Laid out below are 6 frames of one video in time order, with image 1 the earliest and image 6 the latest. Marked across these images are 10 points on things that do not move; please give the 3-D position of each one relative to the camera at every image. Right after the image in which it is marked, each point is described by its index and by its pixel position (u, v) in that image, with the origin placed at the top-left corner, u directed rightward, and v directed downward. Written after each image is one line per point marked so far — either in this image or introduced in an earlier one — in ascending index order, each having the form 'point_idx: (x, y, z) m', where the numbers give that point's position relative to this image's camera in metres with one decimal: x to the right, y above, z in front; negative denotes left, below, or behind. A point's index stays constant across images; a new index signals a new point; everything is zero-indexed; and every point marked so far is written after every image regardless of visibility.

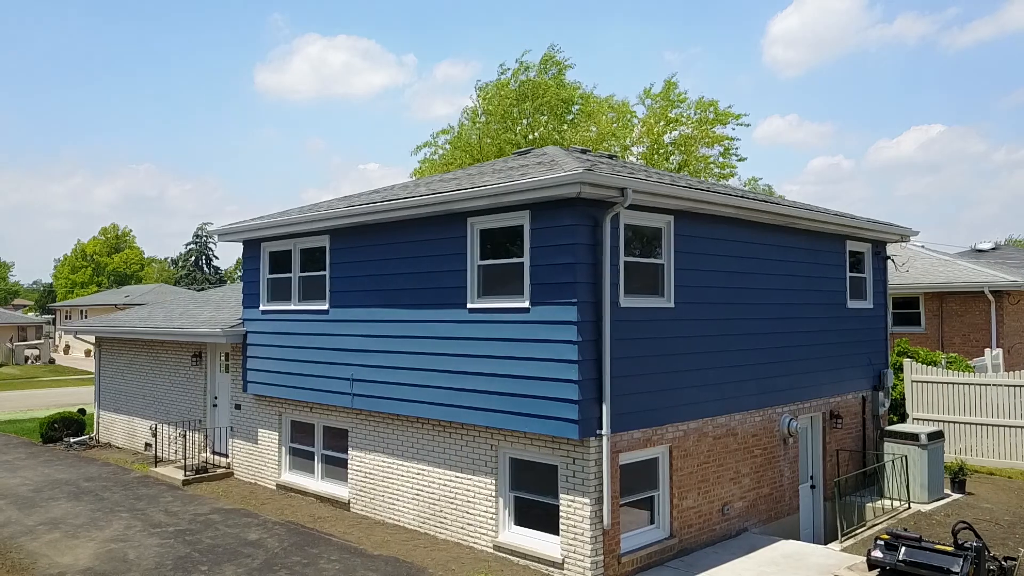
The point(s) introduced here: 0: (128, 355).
0: (-9.0, -1.6, +17.1) m
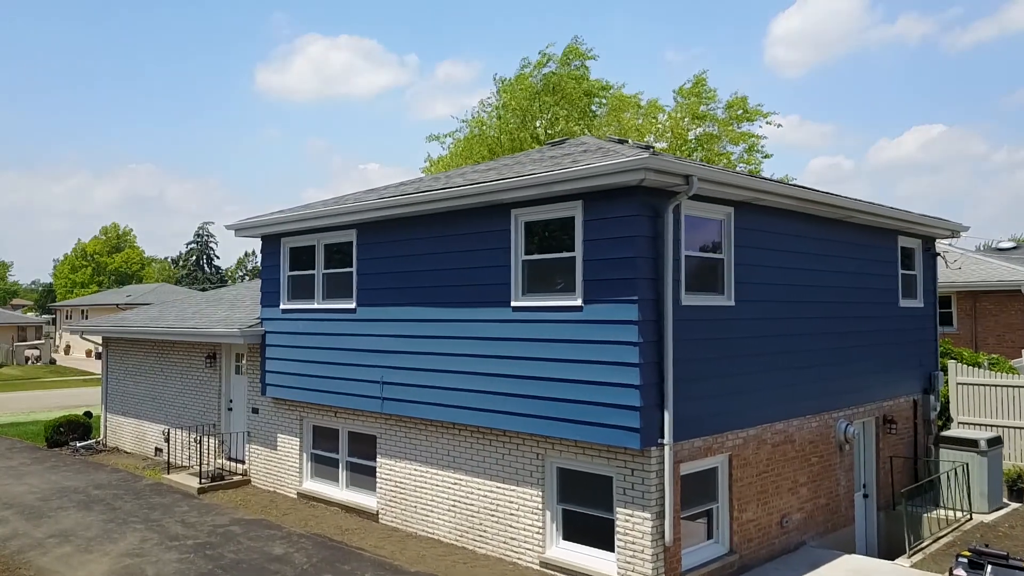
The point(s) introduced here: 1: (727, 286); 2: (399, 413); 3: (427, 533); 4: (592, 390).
0: (-8.4, -1.5, +16.4) m
1: (+2.6, 0.0, +8.9) m
2: (-1.6, -1.8, +10.3) m
3: (-1.2, -3.4, +10.1) m
4: (+0.9, -1.1, +8.0) m
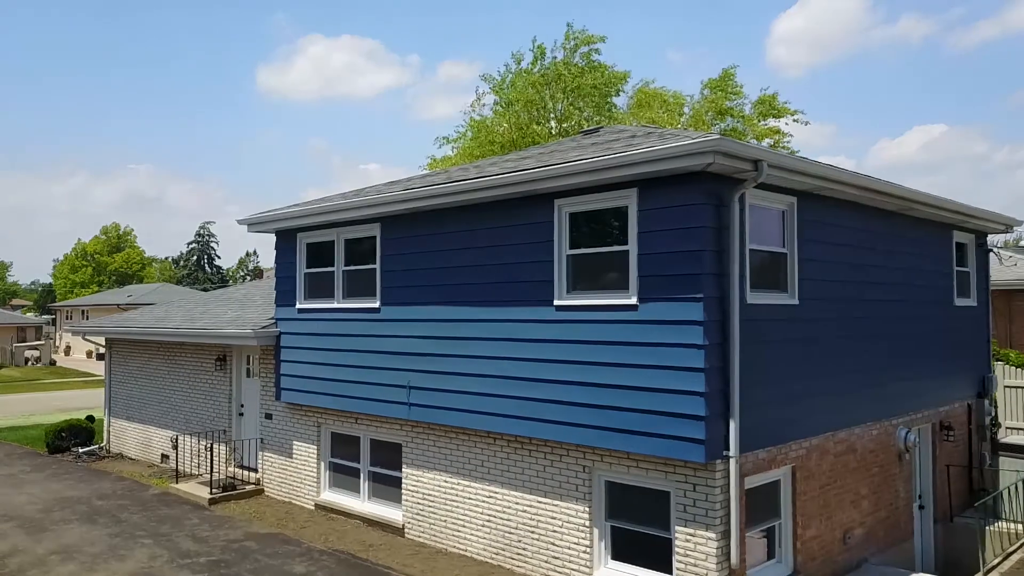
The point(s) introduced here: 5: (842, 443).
0: (-7.9, -1.5, +15.7) m
1: (+3.1, +0.1, +8.2) m
2: (-1.1, -1.7, +9.6) m
3: (-0.7, -3.4, +9.4) m
4: (+1.4, -1.1, +7.3) m
5: (+4.0, -1.9, +8.9) m
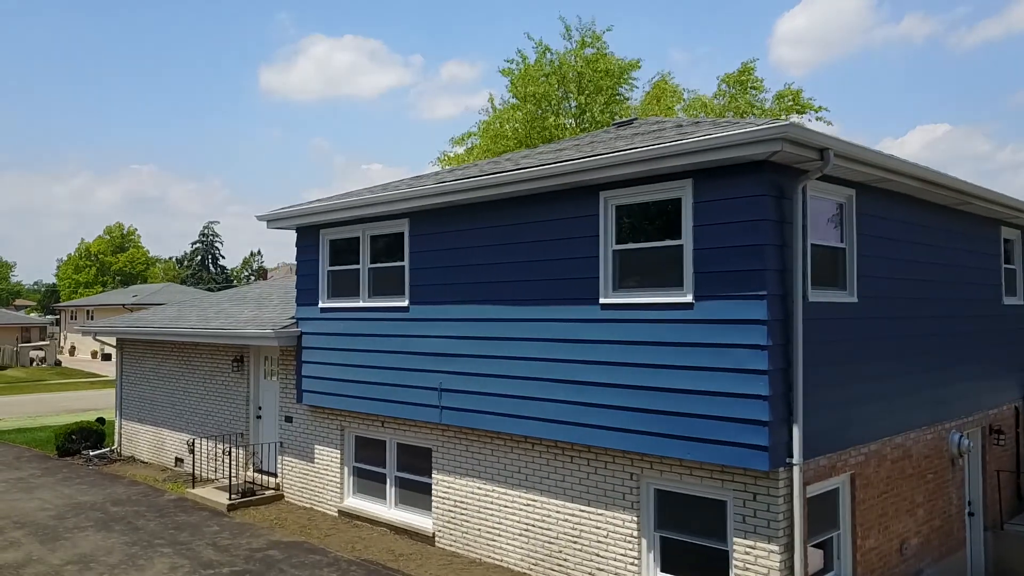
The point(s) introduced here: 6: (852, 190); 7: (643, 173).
0: (-7.5, -1.5, +15.3) m
1: (+3.6, +0.1, +7.7) m
2: (-0.6, -1.7, +9.2) m
3: (-0.2, -3.4, +9.0) m
4: (+1.8, -1.1, +6.9) m
5: (+4.5, -1.9, +8.5) m
6: (+3.6, +1.0, +7.7) m
7: (+1.3, +1.1, +7.2) m
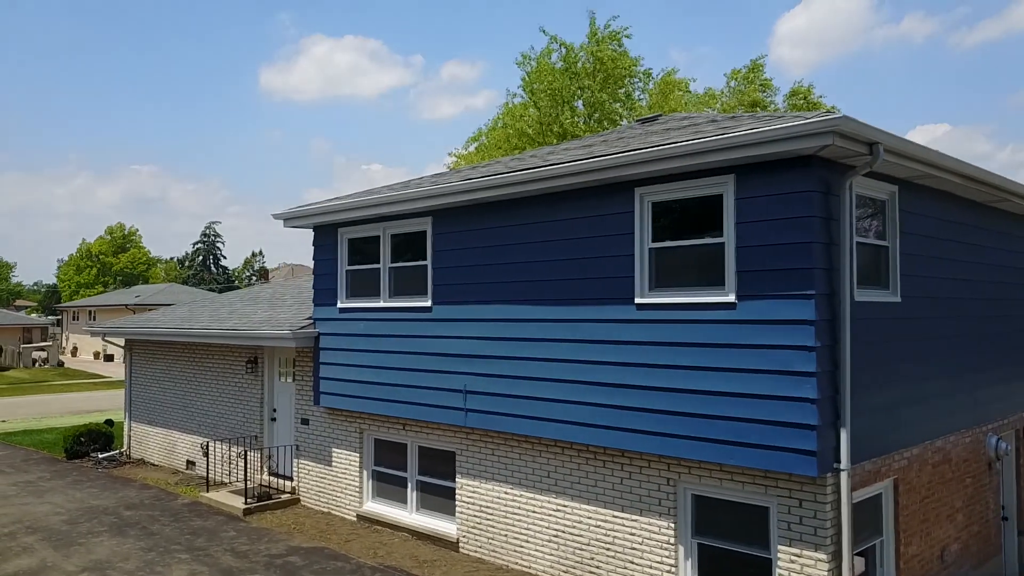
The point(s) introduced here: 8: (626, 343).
0: (-7.1, -1.5, +15.0) m
1: (+3.9, +0.1, +7.5) m
2: (-0.3, -1.7, +8.9) m
3: (+0.1, -3.3, +8.8) m
4: (+2.2, -1.1, +6.7) m
5: (+4.8, -1.9, +8.2) m
6: (+3.9, +1.0, +7.5) m
7: (+1.6, +1.1, +7.0) m
8: (+1.2, -0.6, +7.5) m
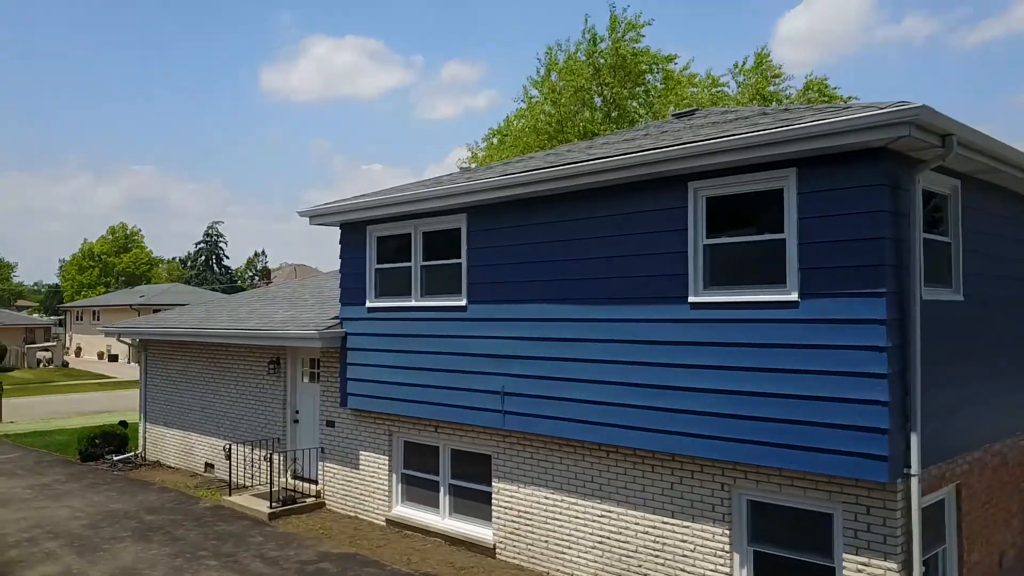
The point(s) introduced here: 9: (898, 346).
0: (-6.6, -1.5, +14.8) m
1: (+4.4, +0.1, +7.3) m
2: (+0.2, -1.7, +8.7) m
3: (+0.6, -3.3, +8.5) m
4: (+2.6, -1.1, +6.4) m
5: (+5.3, -1.8, +8.0) m
6: (+4.4, +1.1, +7.2) m
7: (+2.1, +1.2, +6.8) m
8: (+1.7, -0.6, +7.3) m
9: (+3.3, -0.5, +6.2) m
